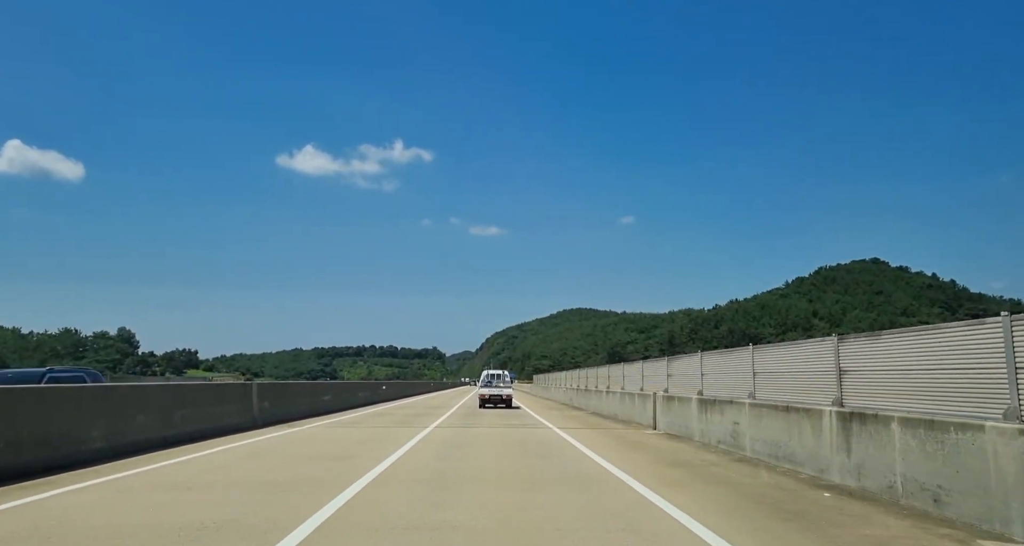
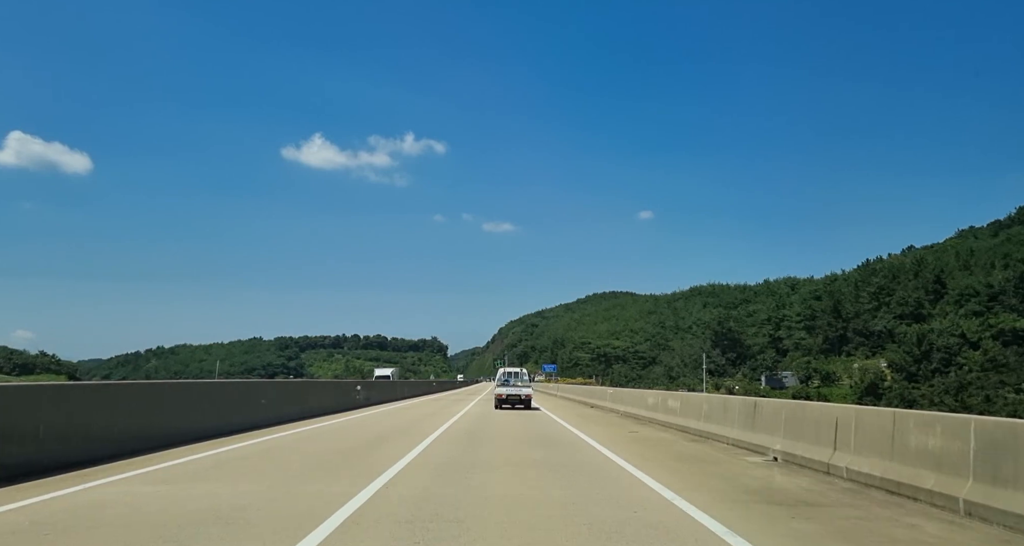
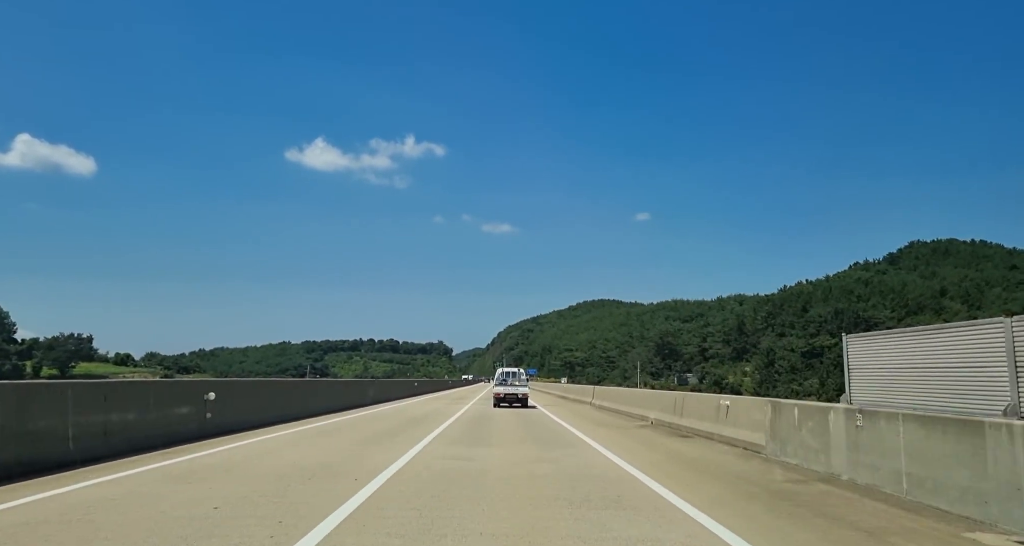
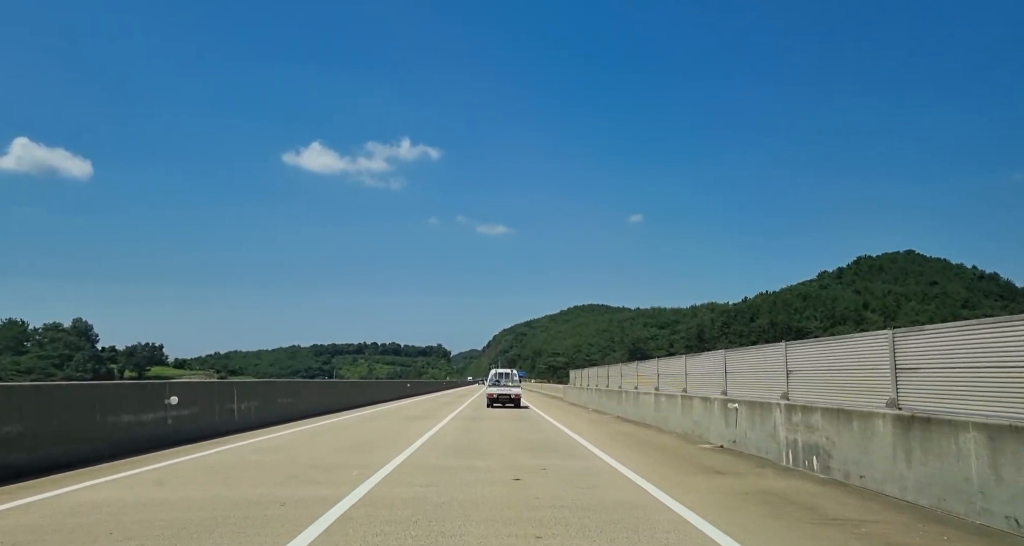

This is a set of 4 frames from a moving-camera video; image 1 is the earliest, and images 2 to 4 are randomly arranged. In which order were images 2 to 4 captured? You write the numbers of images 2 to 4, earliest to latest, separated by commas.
4, 3, 2
